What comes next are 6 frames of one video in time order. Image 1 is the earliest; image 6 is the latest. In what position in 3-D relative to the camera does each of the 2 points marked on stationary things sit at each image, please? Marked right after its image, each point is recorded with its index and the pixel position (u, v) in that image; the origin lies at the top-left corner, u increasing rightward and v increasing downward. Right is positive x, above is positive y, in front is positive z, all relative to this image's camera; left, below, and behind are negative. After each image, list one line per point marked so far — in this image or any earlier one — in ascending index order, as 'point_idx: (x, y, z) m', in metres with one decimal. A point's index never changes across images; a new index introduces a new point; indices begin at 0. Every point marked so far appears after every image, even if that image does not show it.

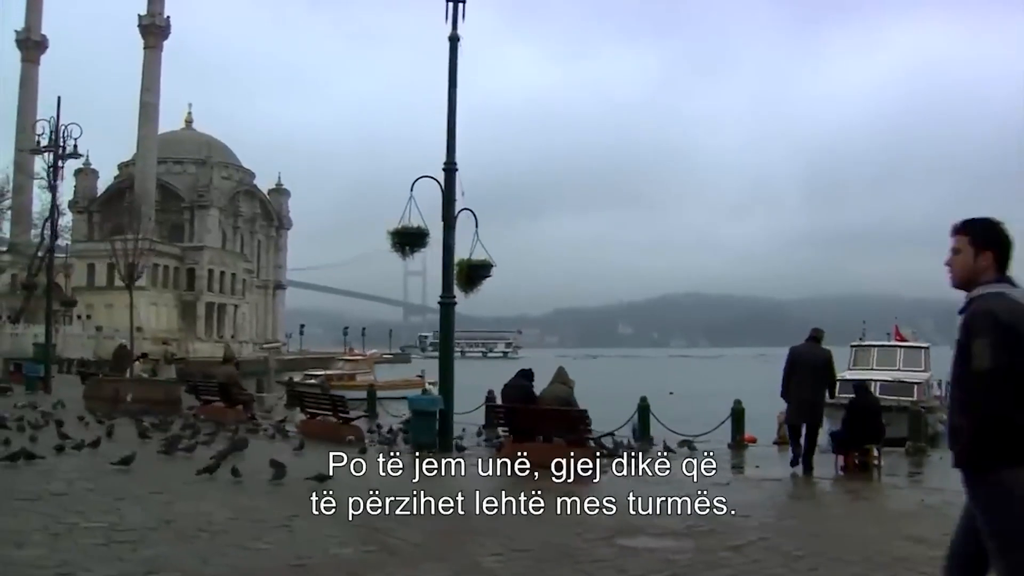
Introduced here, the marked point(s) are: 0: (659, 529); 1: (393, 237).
0: (+1.3, -2.1, +8.7) m
1: (-1.8, +0.8, +15.7) m
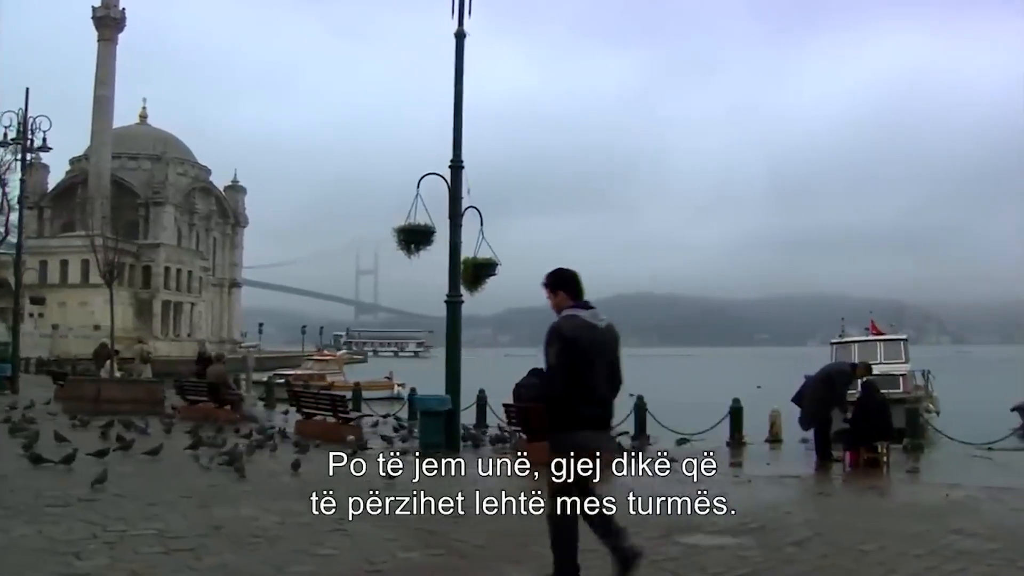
0: (+1.8, -2.1, +8.7) m
1: (-1.7, +0.8, +15.5) m
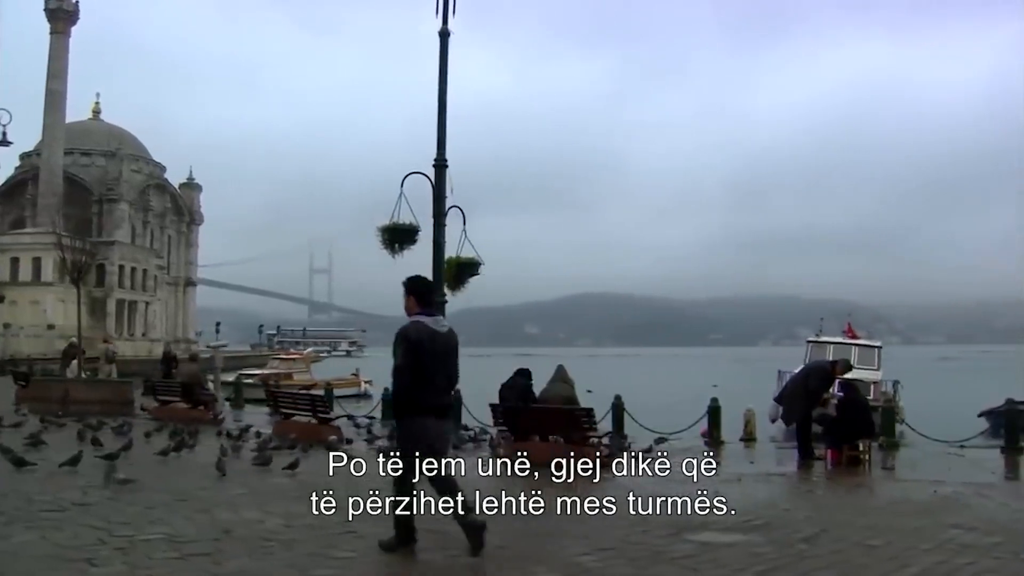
0: (+1.9, -2.1, +8.8) m
1: (-2.0, +0.9, +15.4) m
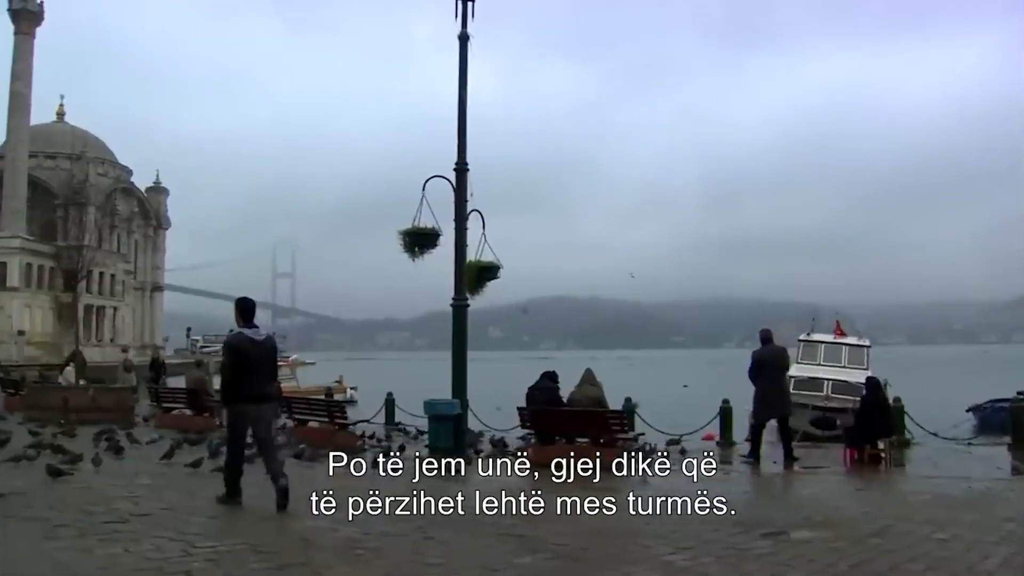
0: (+2.5, -2.1, +9.0) m
1: (-1.7, +0.8, +15.5) m
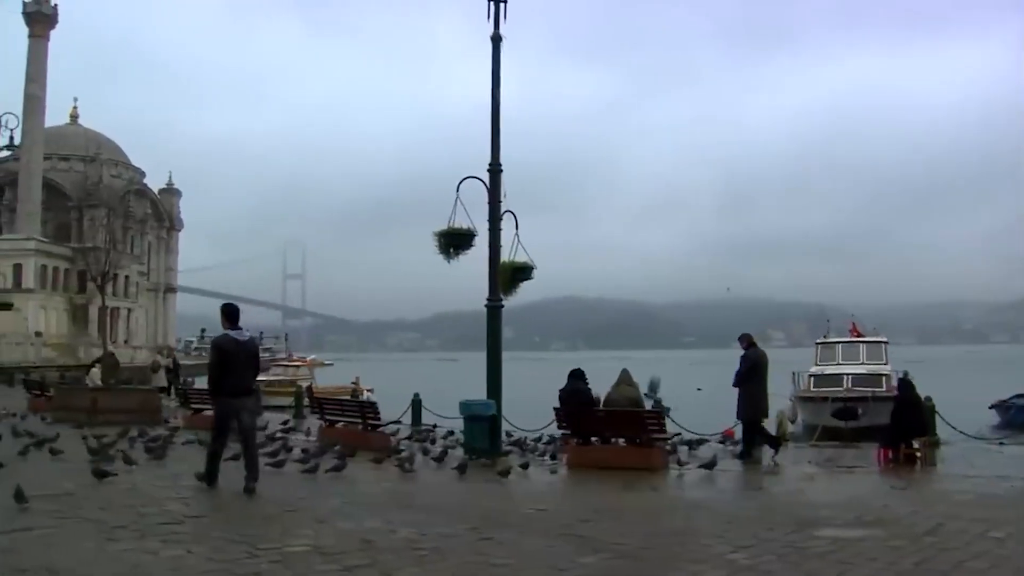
0: (+3.0, -2.2, +9.1) m
1: (-1.1, +0.8, +15.5) m
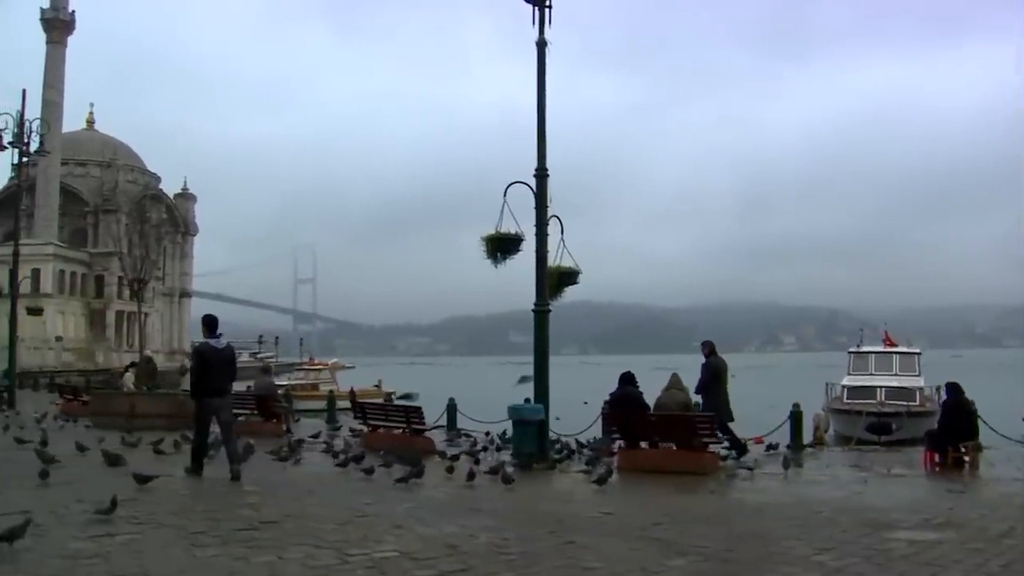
0: (+3.7, -2.2, +9.1) m
1: (-0.4, +0.7, +15.6) m
